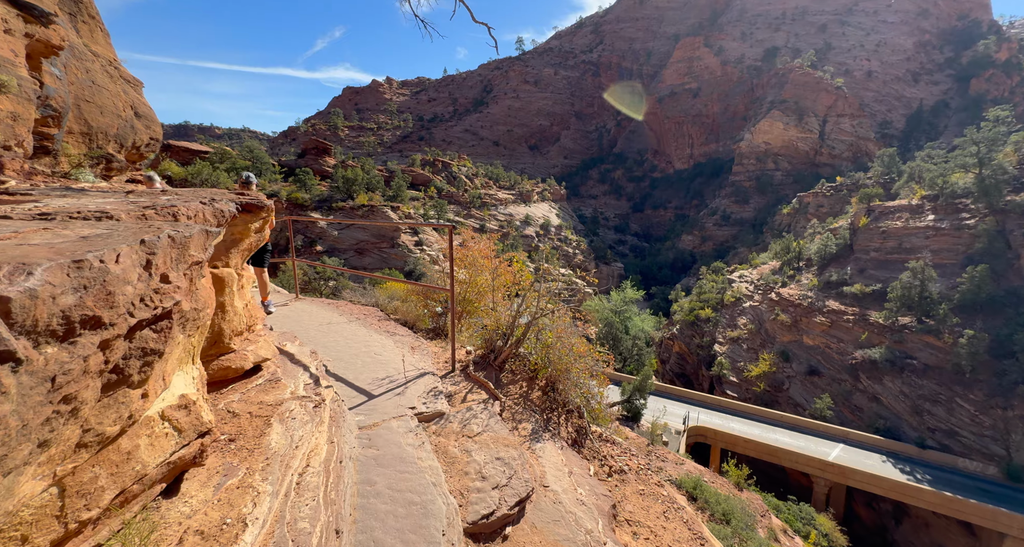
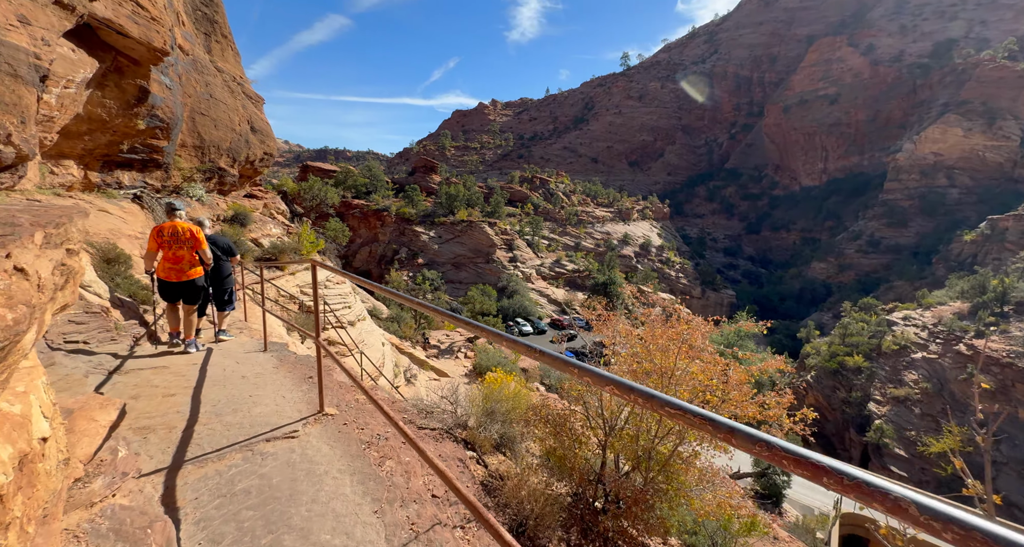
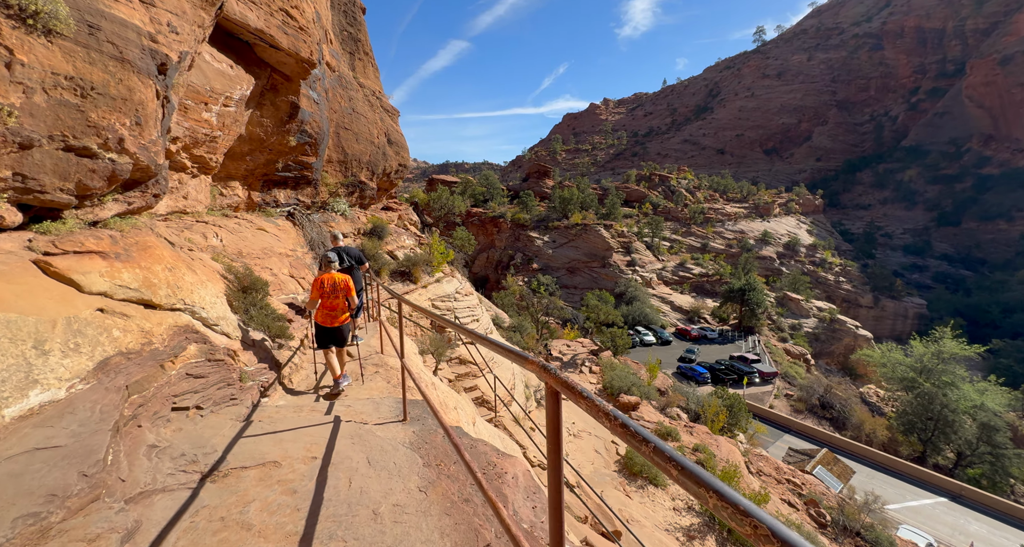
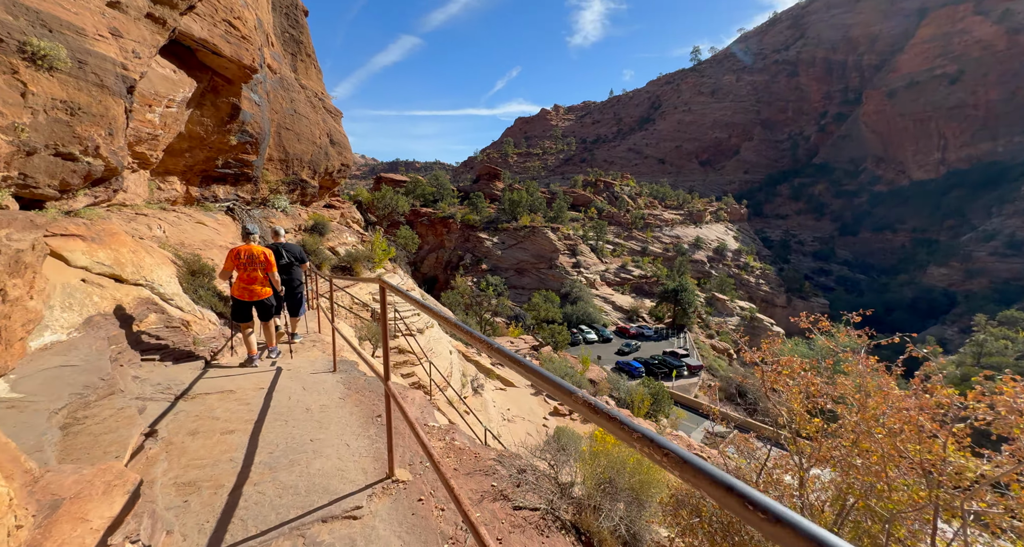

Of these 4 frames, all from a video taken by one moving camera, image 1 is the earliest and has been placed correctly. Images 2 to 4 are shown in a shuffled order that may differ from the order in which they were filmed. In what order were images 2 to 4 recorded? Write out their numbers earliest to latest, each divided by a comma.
2, 4, 3
